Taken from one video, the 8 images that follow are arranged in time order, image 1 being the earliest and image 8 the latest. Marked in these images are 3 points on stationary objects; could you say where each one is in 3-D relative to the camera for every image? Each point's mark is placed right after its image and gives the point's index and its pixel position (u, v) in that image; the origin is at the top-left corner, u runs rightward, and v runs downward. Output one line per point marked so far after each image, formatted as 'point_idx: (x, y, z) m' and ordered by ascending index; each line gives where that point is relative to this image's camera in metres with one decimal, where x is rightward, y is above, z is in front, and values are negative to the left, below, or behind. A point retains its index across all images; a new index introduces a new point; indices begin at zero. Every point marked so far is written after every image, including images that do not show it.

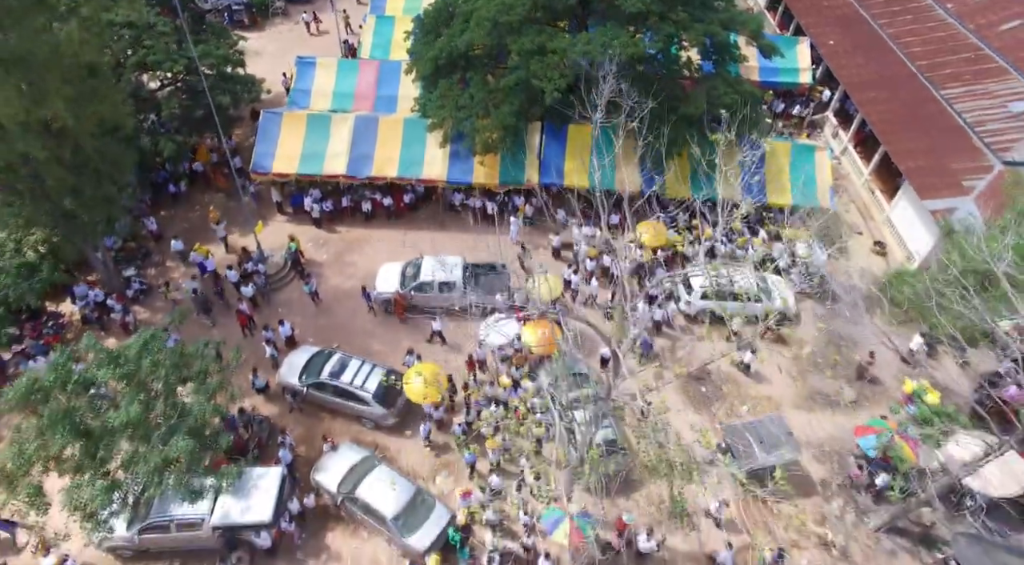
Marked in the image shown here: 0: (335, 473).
0: (-3.7, -4.0, +15.1) m
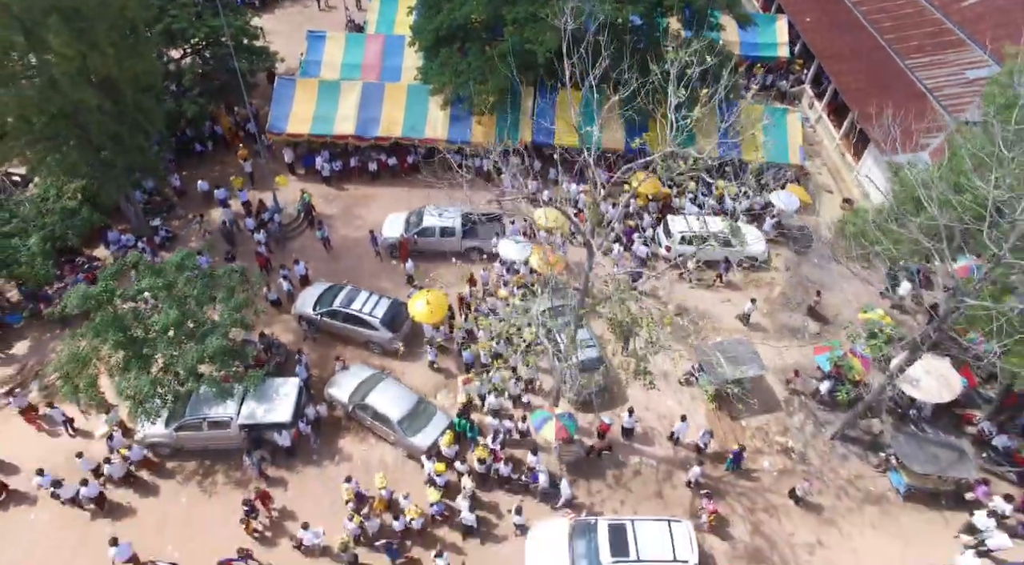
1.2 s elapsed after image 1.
0: (-3.8, -2.4, +17.0) m
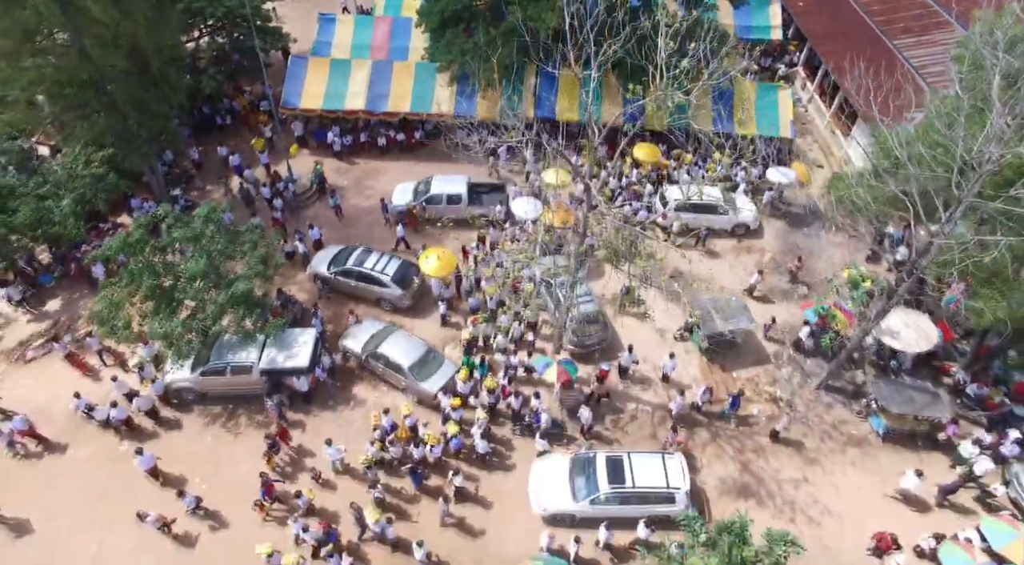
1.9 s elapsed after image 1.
0: (-3.8, -1.4, +18.1) m
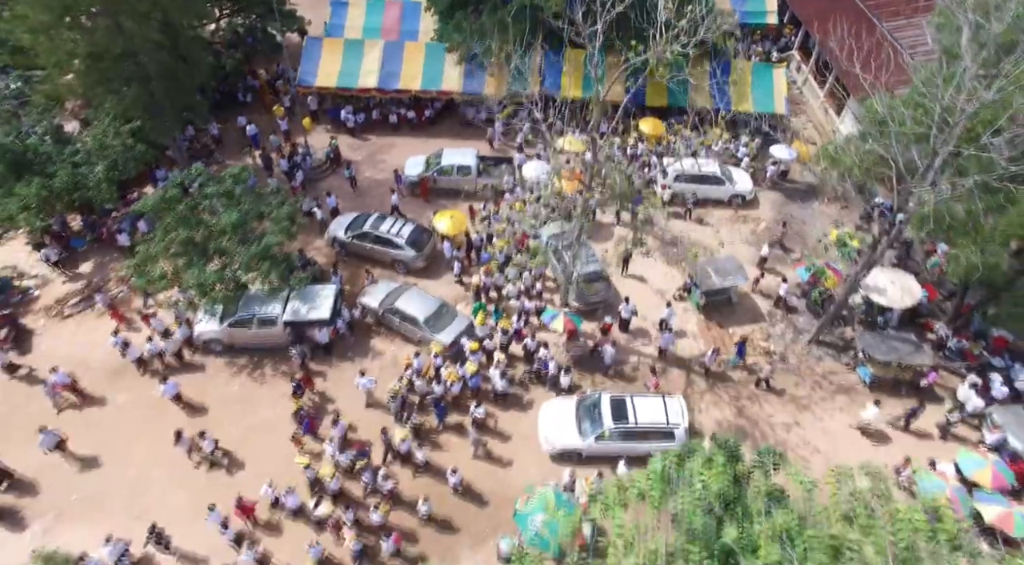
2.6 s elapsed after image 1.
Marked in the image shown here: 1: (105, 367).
0: (-3.5, -0.3, +19.3) m
1: (-10.1, -2.1, +18.3) m
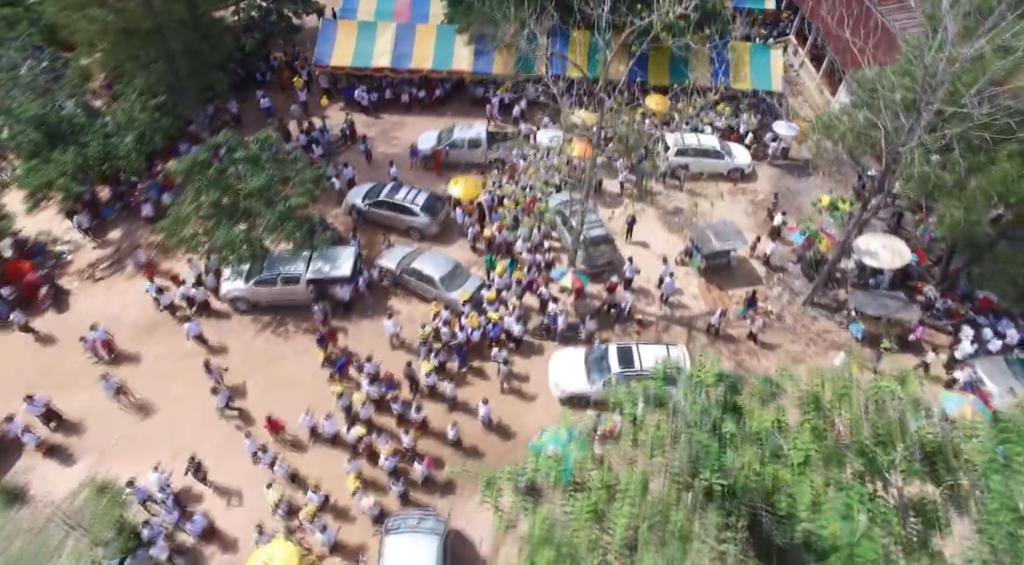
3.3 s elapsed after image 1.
0: (-3.3, +0.7, +20.3) m
1: (-9.8, -1.1, +19.4) m
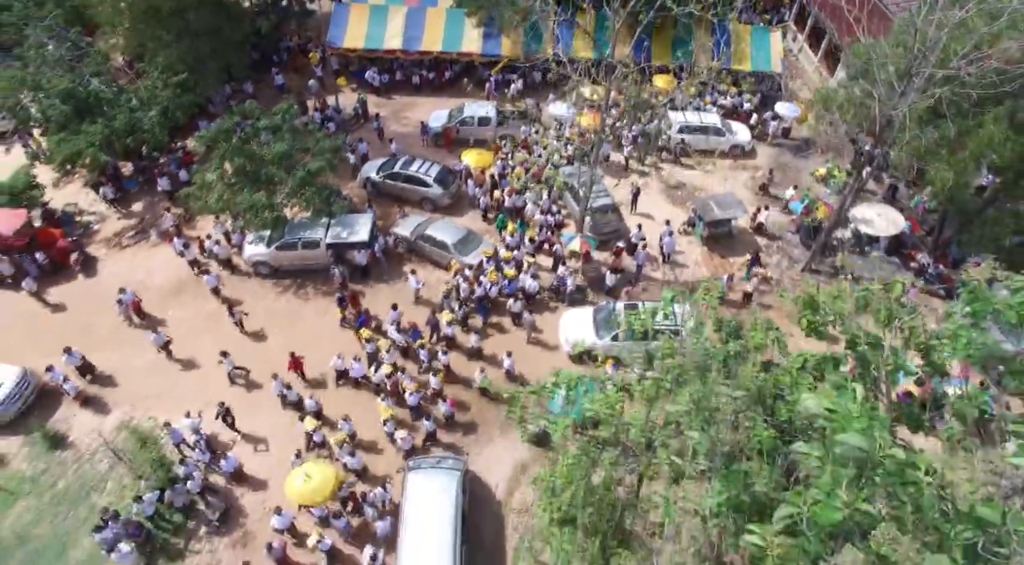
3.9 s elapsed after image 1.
0: (-3.0, +1.6, +21.2) m
1: (-9.5, -0.2, +20.2) m
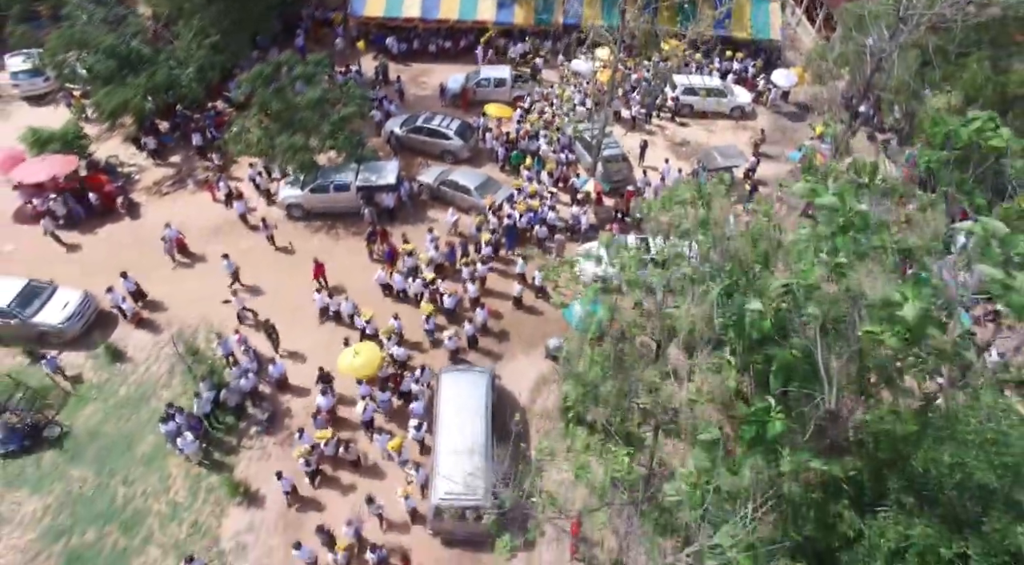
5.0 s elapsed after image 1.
0: (-2.5, +3.4, +22.6) m
1: (-9.0, +1.5, +21.7) m
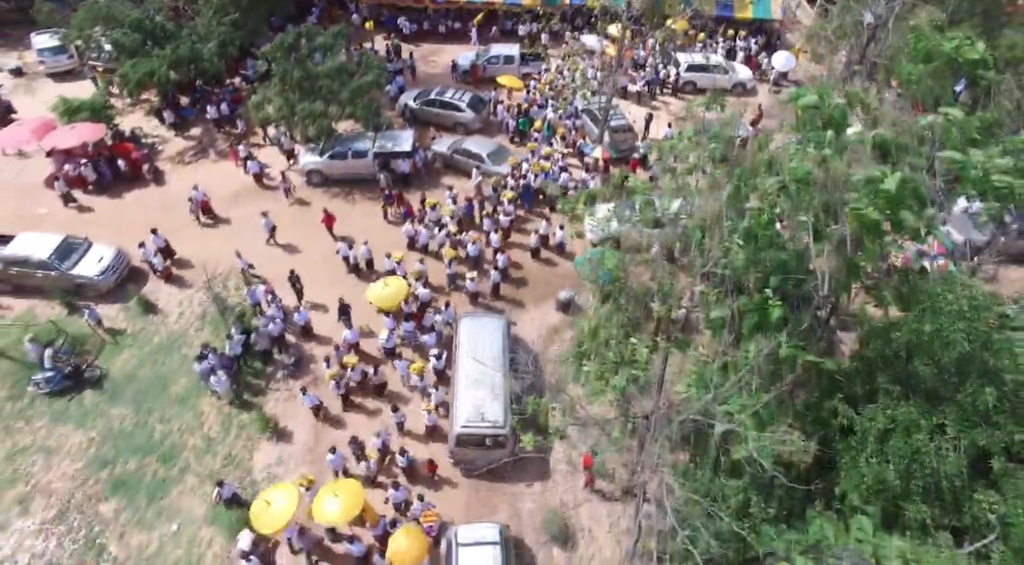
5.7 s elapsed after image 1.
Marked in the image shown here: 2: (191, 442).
0: (-2.1, +4.5, +23.5) m
1: (-8.7, +2.6, +22.6) m
2: (-6.7, -3.3, +15.5) m
